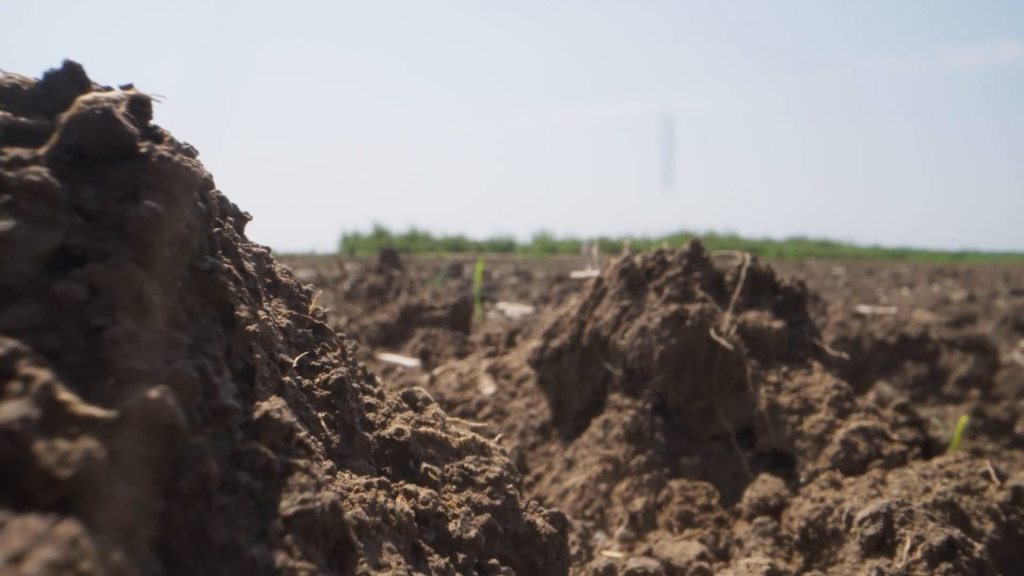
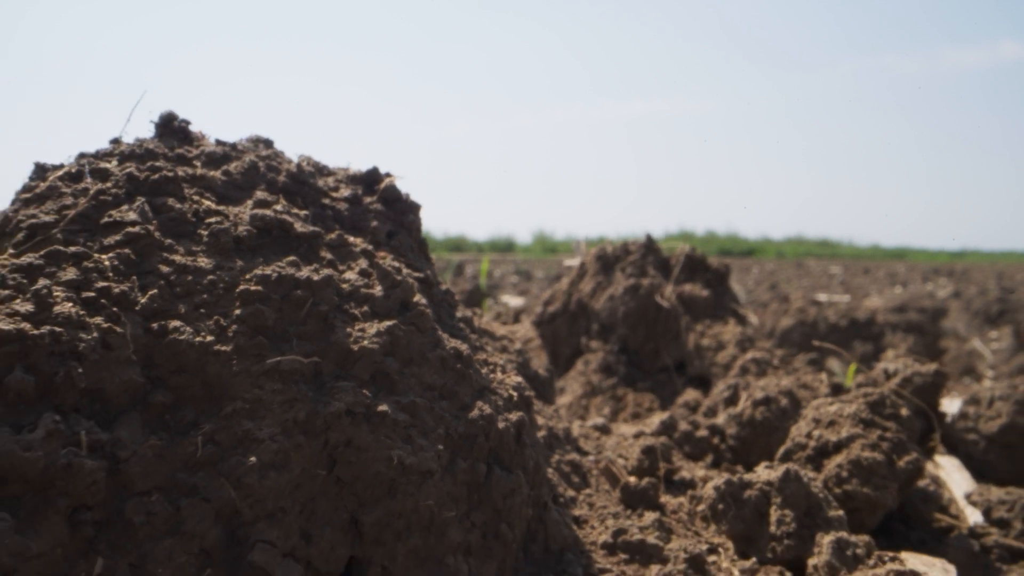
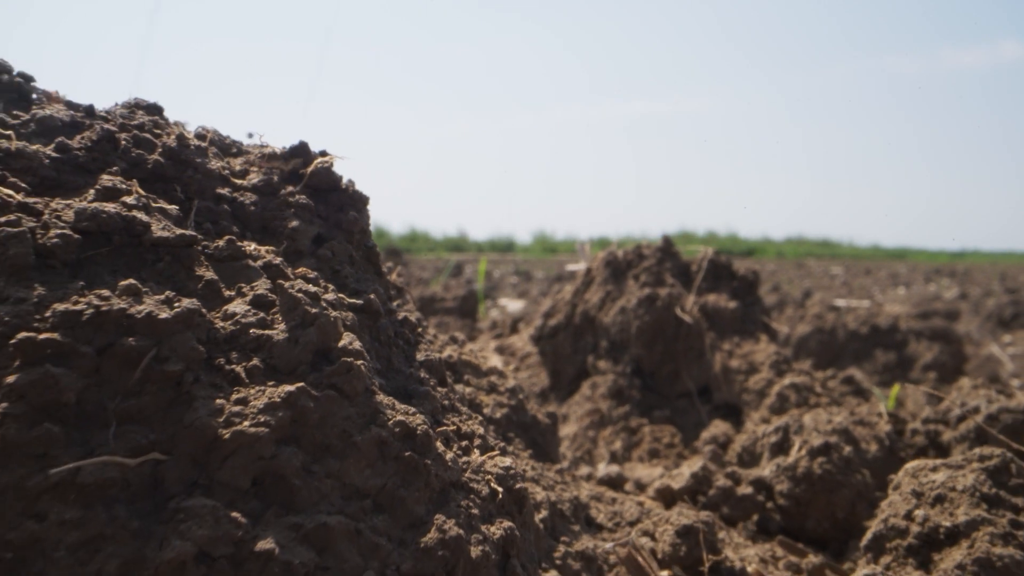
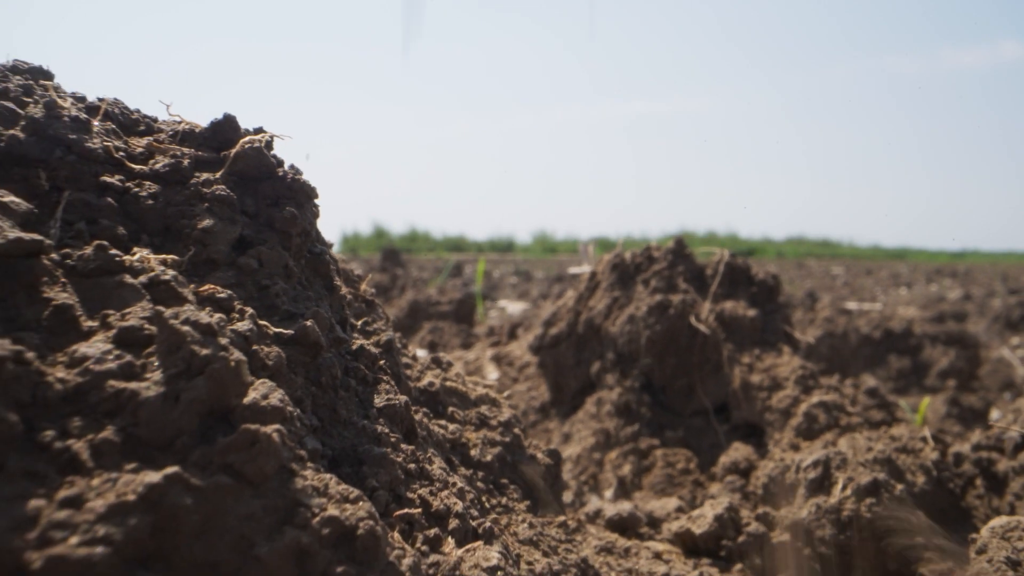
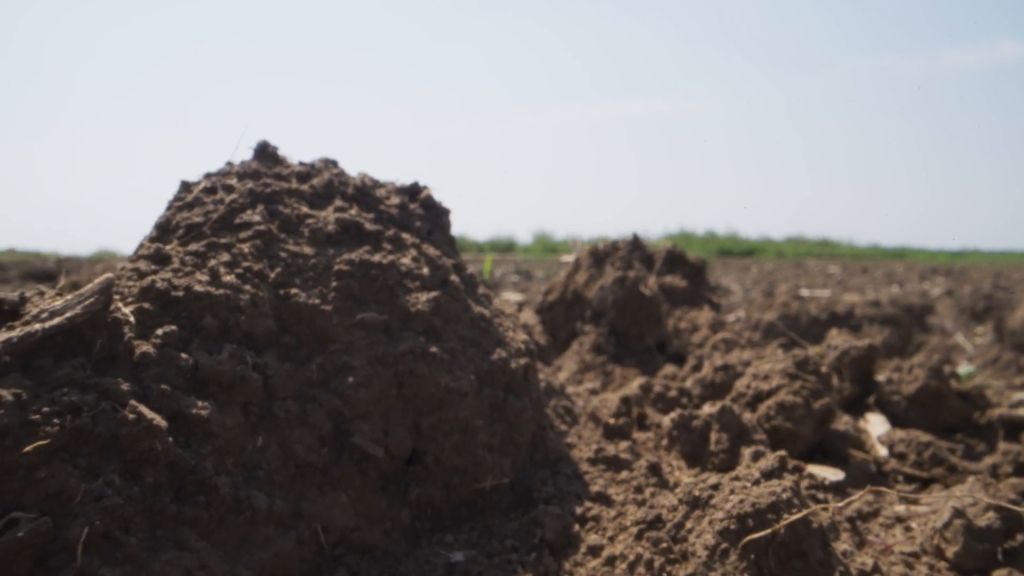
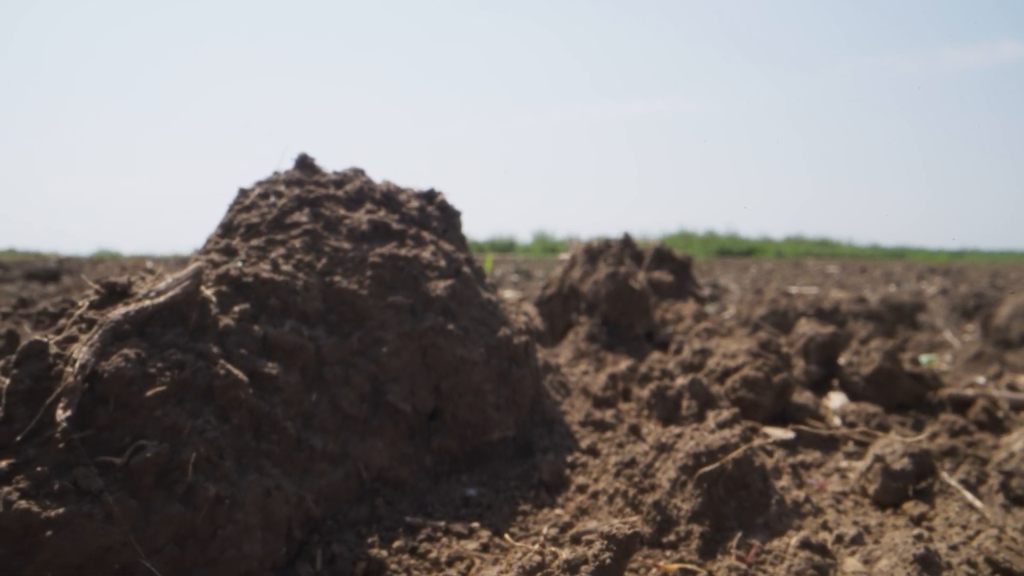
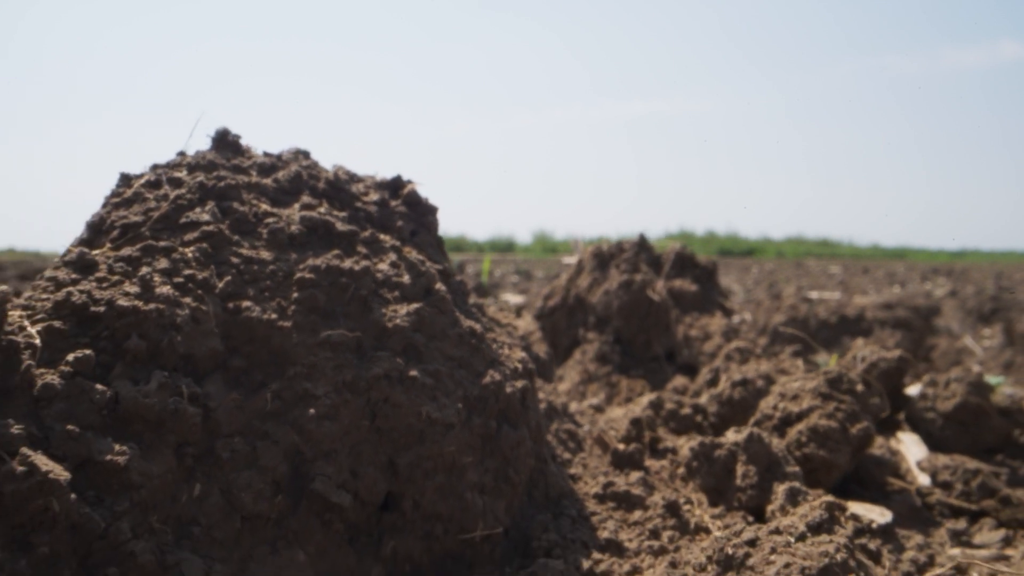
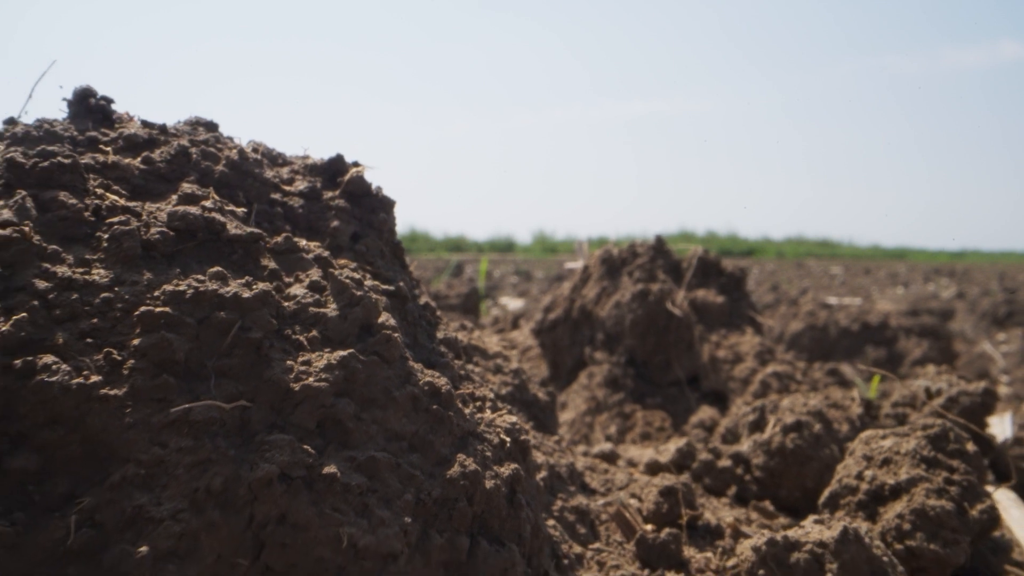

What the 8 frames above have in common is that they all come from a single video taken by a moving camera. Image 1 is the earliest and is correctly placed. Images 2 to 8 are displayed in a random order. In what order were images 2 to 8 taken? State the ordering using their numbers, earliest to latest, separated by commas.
4, 3, 8, 2, 7, 5, 6
